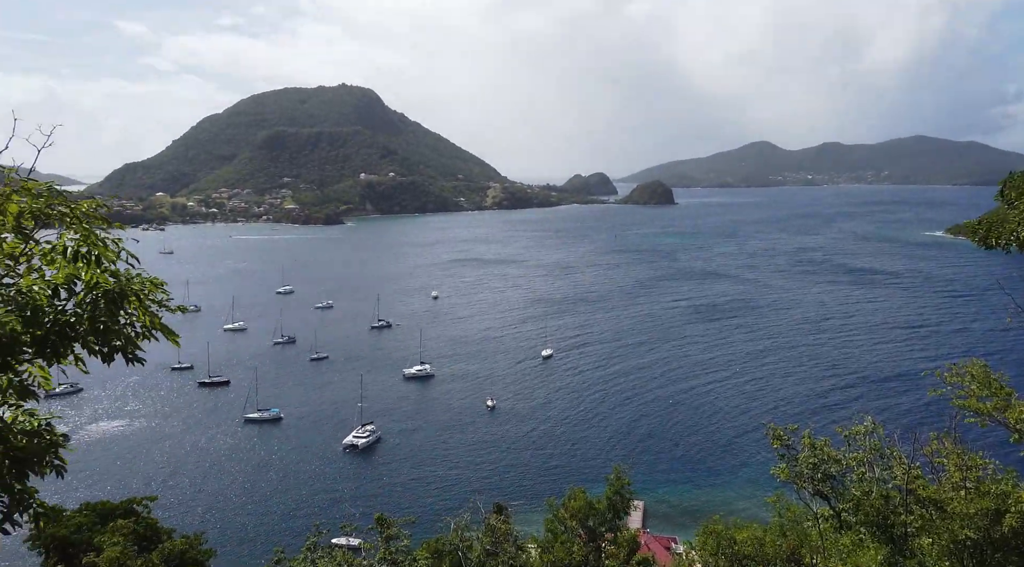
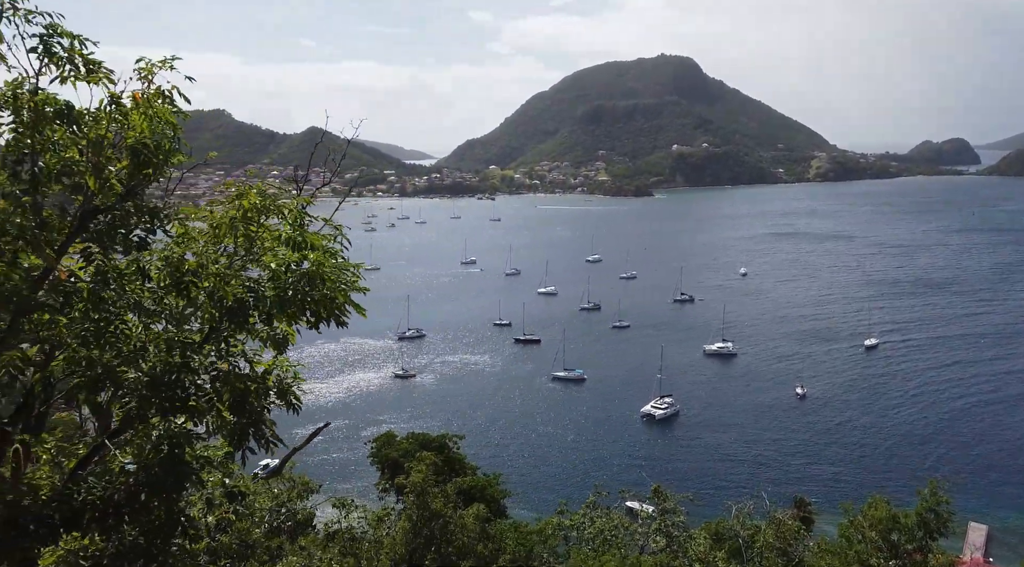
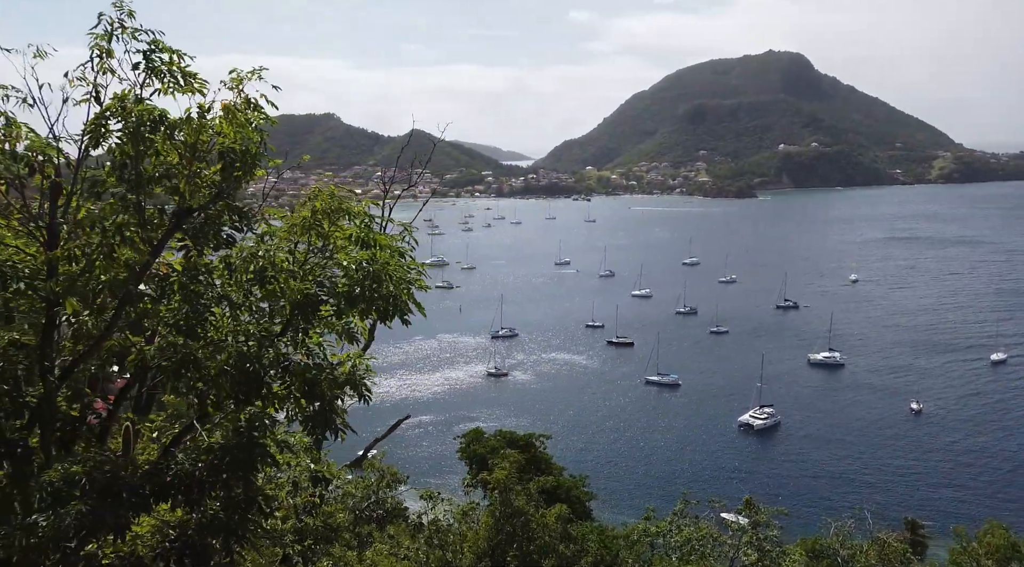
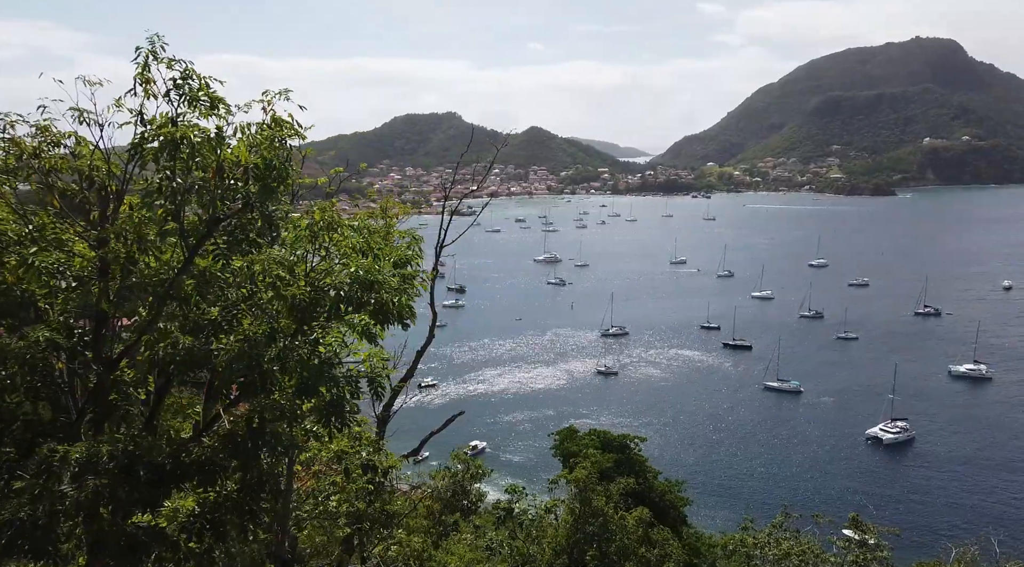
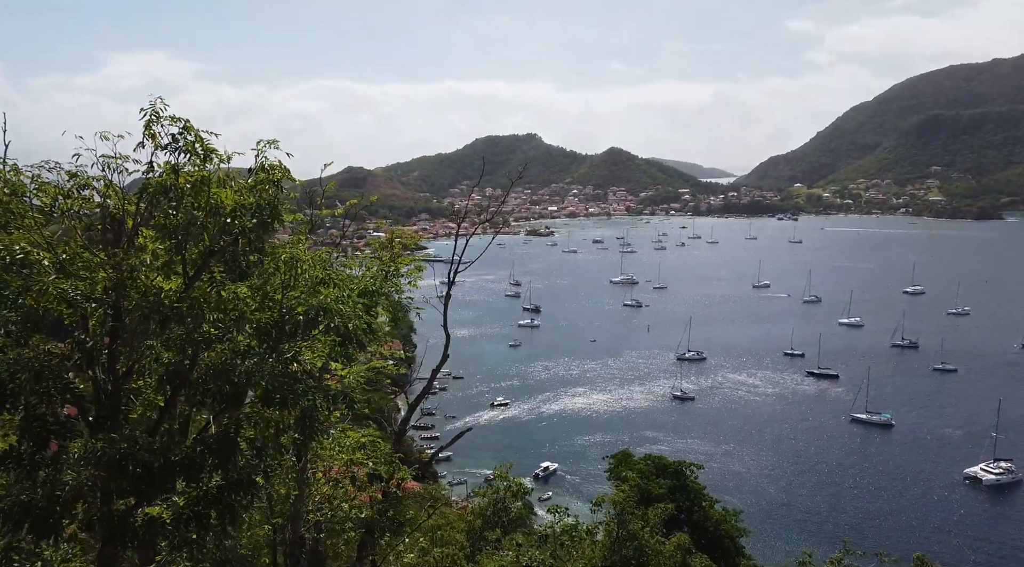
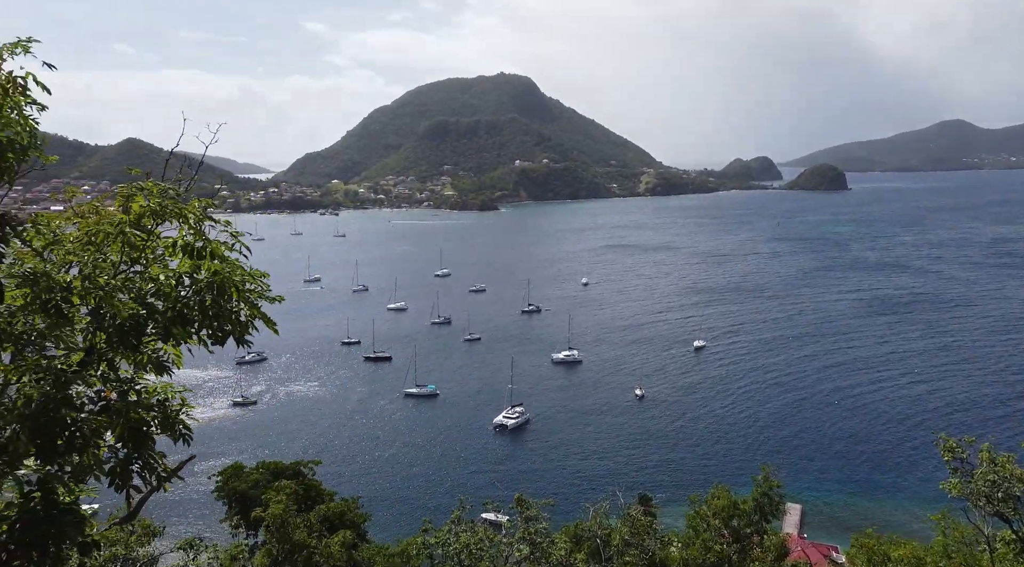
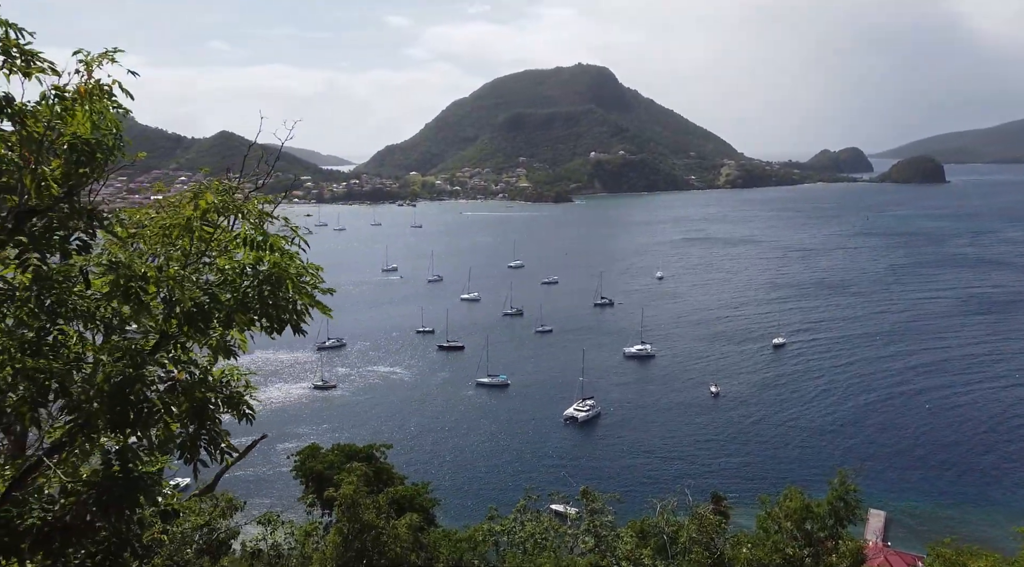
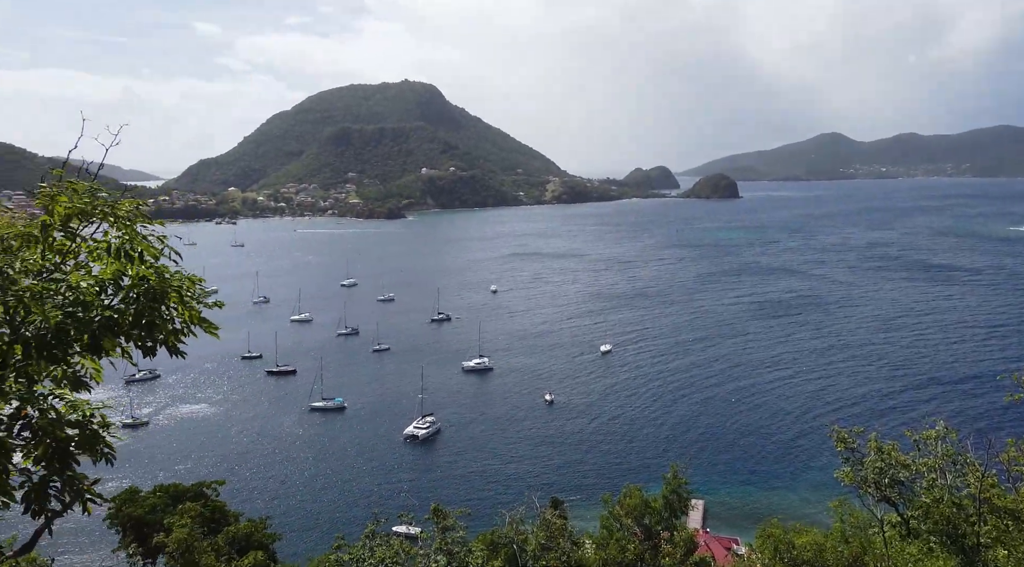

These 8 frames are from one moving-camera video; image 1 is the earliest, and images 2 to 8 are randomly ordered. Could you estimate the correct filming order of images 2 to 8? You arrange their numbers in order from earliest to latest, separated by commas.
8, 6, 7, 2, 3, 4, 5
